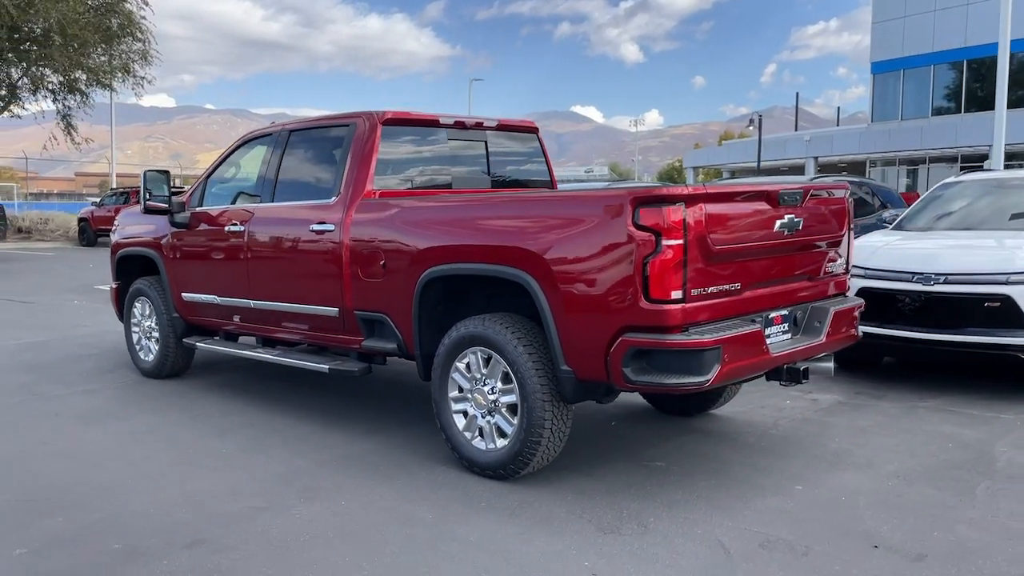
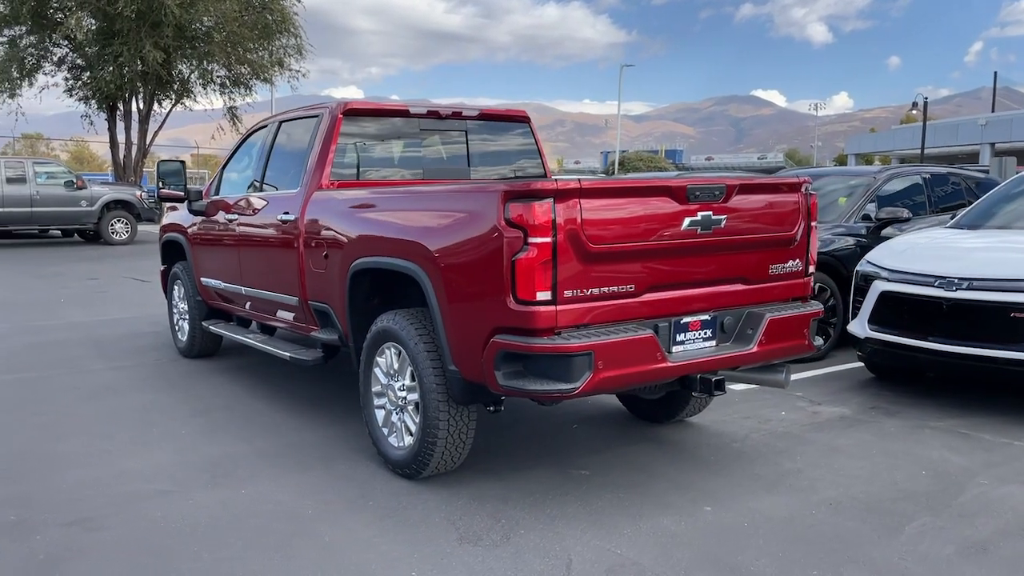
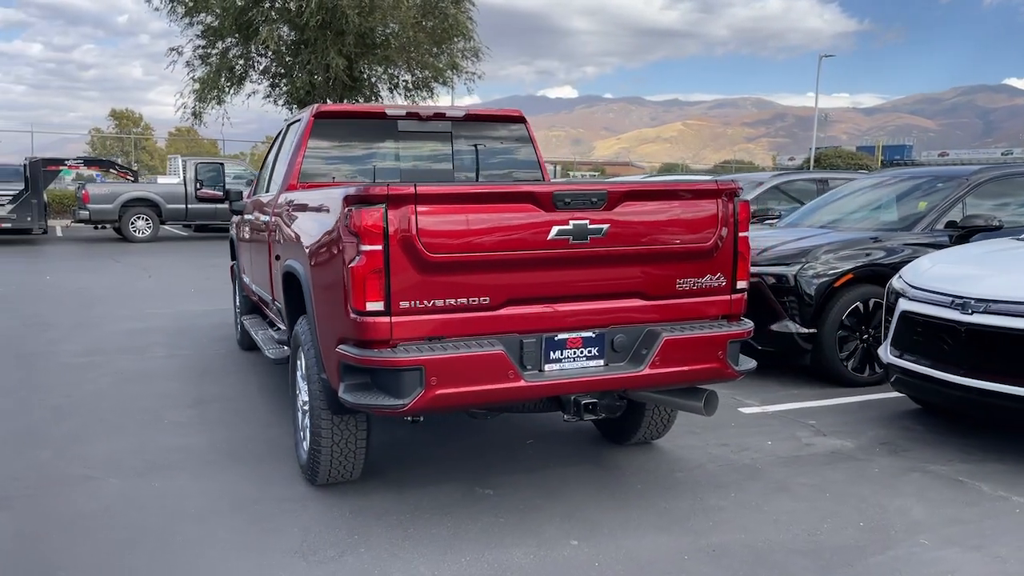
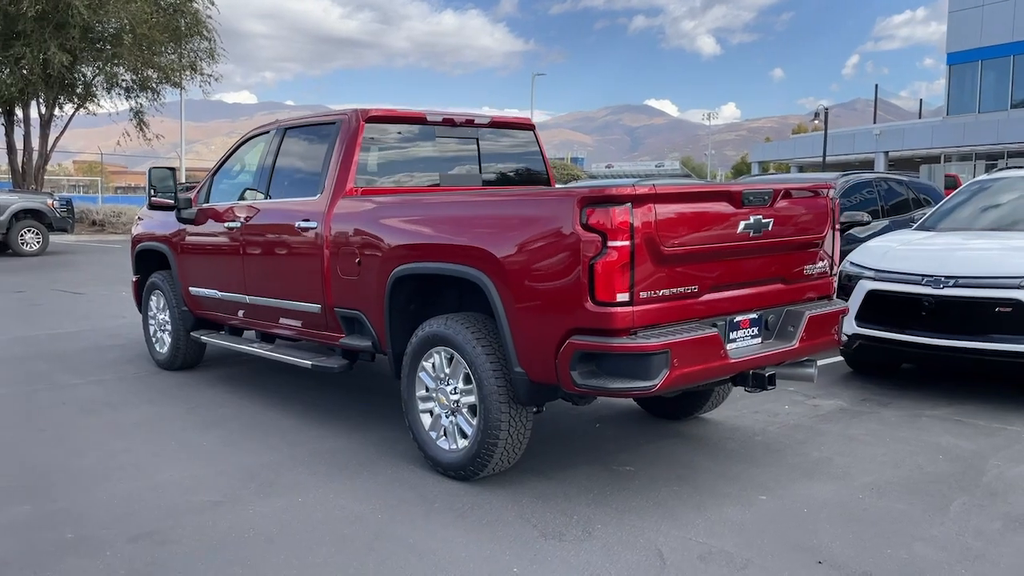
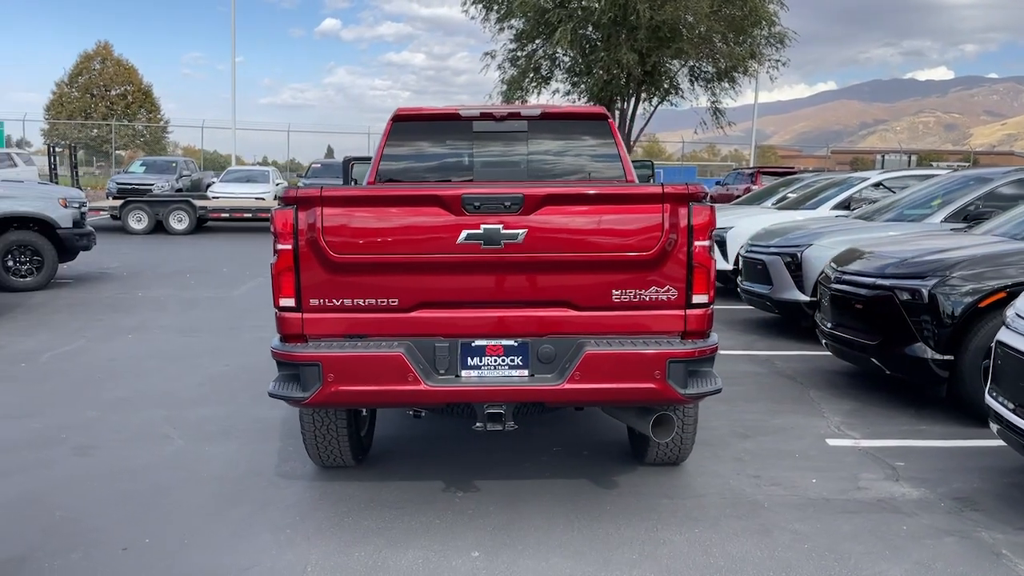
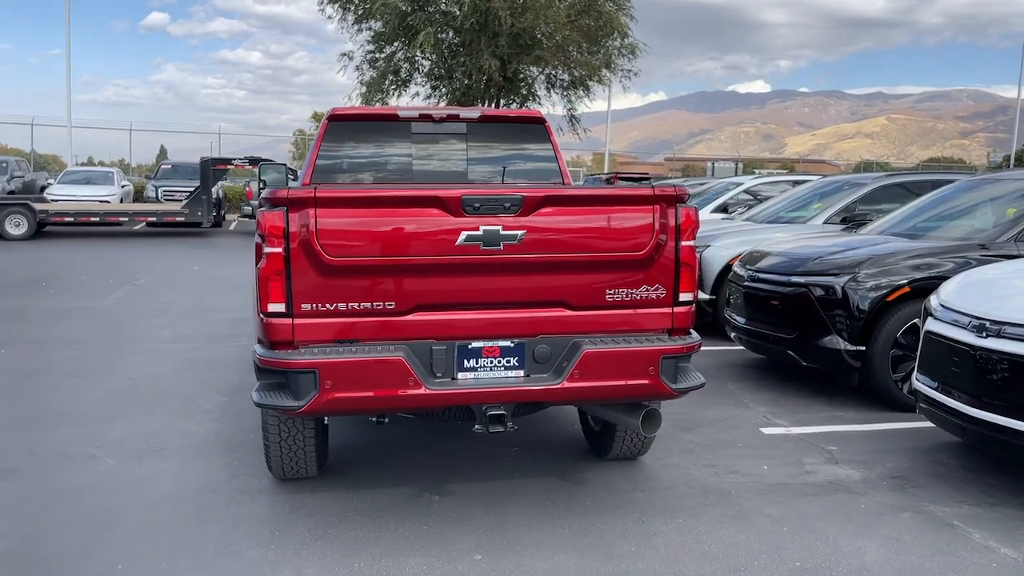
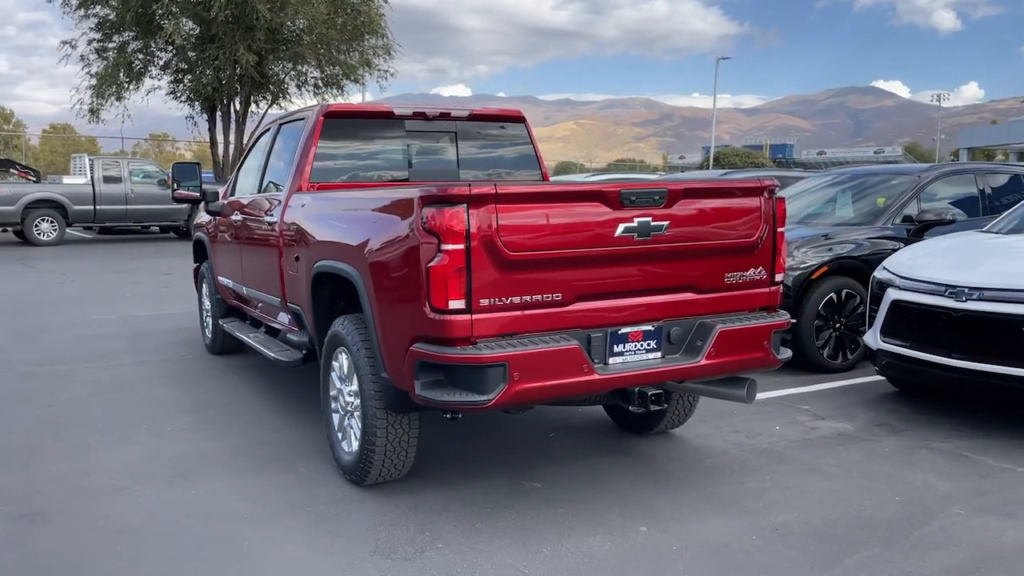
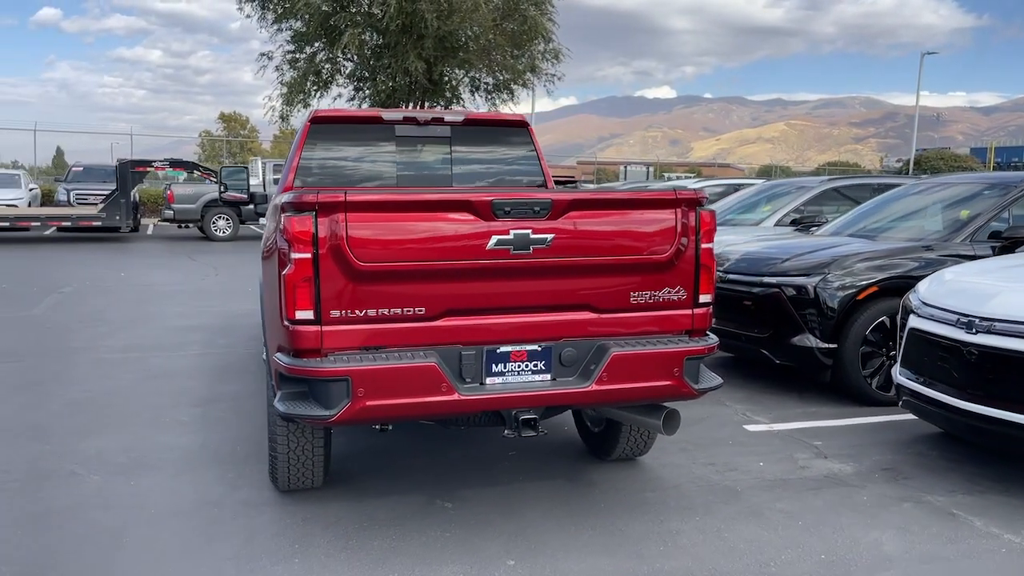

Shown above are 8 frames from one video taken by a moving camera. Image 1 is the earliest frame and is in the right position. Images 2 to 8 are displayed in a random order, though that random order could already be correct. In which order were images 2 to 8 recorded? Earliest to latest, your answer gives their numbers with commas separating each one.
4, 2, 7, 3, 8, 6, 5
